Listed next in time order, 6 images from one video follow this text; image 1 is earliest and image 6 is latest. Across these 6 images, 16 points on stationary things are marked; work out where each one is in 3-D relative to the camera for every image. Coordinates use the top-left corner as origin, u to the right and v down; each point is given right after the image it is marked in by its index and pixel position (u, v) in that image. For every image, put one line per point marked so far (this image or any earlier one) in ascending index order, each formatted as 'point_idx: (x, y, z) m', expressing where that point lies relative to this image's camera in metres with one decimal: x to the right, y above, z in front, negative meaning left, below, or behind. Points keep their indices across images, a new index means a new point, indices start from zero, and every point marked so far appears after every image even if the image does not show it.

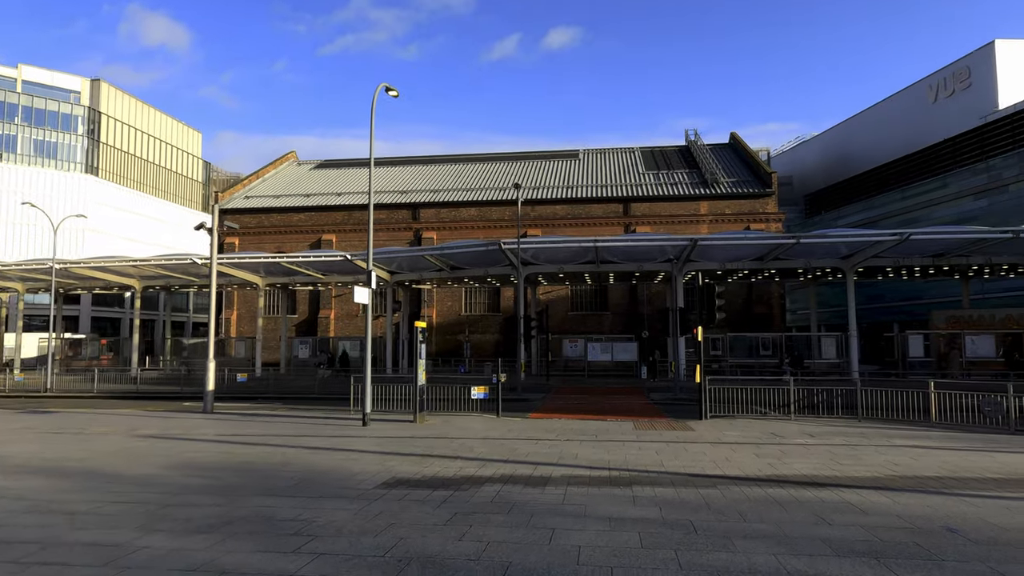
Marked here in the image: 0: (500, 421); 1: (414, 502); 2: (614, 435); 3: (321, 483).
0: (-0.2, -2.8, +13.6) m
1: (-1.0, -2.1, +6.2) m
2: (+1.8, -2.5, +10.9) m
3: (-2.1, -2.2, +7.0) m
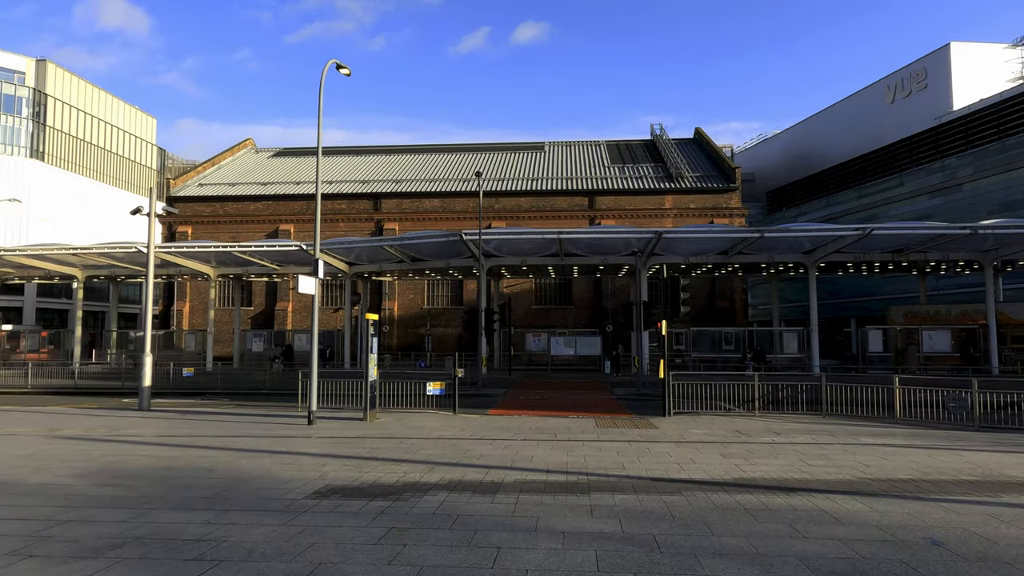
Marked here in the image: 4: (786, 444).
0: (-1.1, -2.7, +12.9) m
1: (-1.5, -2.0, +5.5) m
2: (+1.0, -2.4, +10.3) m
3: (-2.7, -2.0, +6.3) m
4: (+4.1, -2.3, +9.4) m
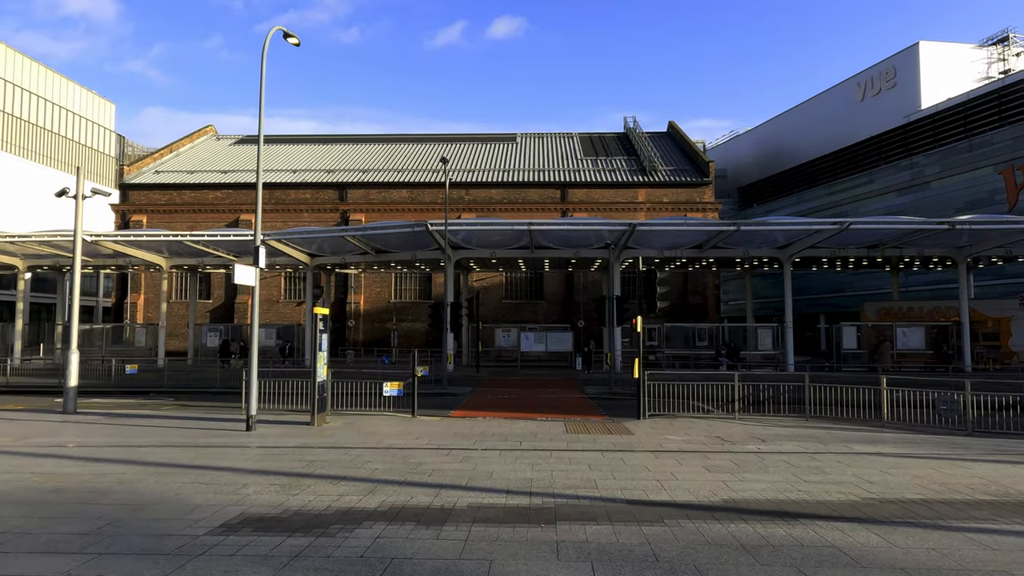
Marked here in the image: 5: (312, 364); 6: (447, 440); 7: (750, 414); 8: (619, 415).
0: (-1.8, -2.5, +11.8) m
1: (-1.8, -1.9, +4.4) m
2: (+0.4, -2.3, +9.3) m
3: (-3.1, -1.9, +5.1) m
4: (+3.5, -2.2, +8.5) m
5: (-3.6, -1.3, +11.3) m
6: (-1.0, -2.3, +9.4) m
7: (+4.7, -2.5, +12.5) m
8: (+2.3, -2.7, +13.5) m
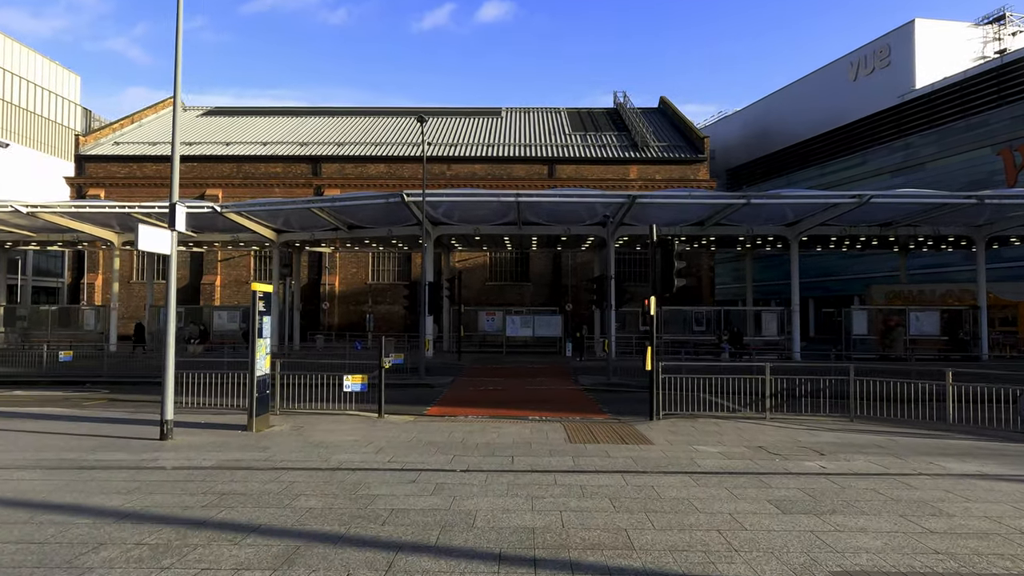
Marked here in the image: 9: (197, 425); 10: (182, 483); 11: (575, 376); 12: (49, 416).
0: (-2.0, -2.1, +9.6) m
1: (-1.8, -1.7, +2.2) m
2: (+0.3, -1.9, +7.2) m
3: (-3.1, -1.7, +2.8) m
4: (+3.4, -1.9, +6.4) m
5: (-3.7, -0.9, +9.0) m
6: (-1.1, -1.9, +7.2) m
7: (+4.5, -2.1, +10.5) m
8: (+2.0, -2.2, +11.4) m
9: (-4.6, -2.0, +9.3) m
10: (-3.1, -1.8, +5.9) m
11: (+1.9, -2.6, +18.8) m
12: (-7.7, -2.2, +10.6) m
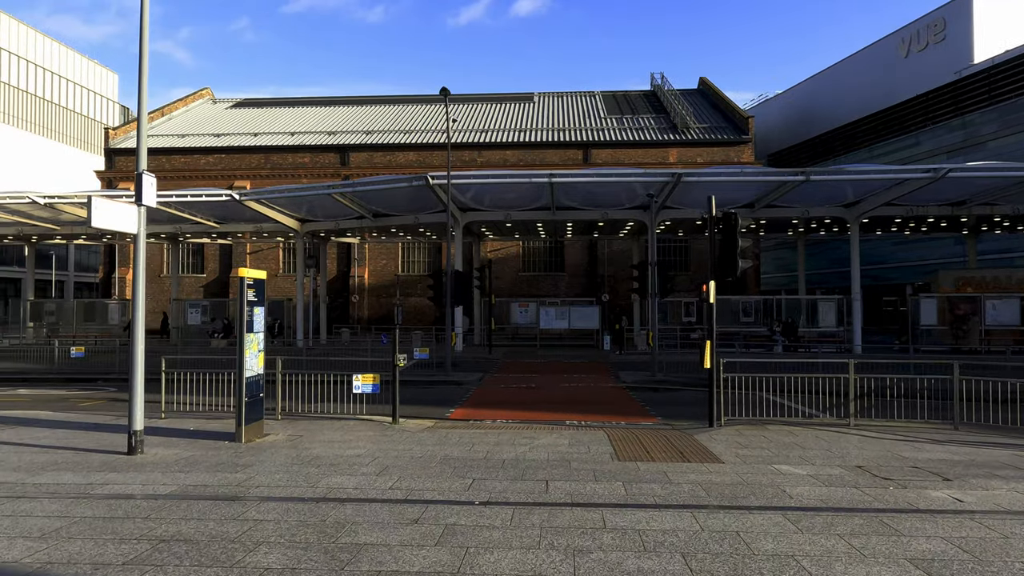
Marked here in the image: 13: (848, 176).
0: (-1.6, -1.9, +8.2) m
1: (-1.8, -1.6, +0.8) m
2: (+0.6, -1.7, +5.7) m
3: (-3.0, -1.6, +1.5) m
4: (+3.7, -1.7, +4.8) m
5: (-3.3, -0.8, +7.7) m
6: (-0.8, -1.7, +5.8) m
7: (+4.9, -1.8, +8.7) m
8: (+2.6, -2.0, +9.8) m
9: (-4.2, -1.8, +8.0) m
10: (-2.8, -1.7, +4.6) m
11: (+2.8, -2.3, +17.2) m
12: (-7.2, -2.0, +9.5) m
13: (+10.0, +3.3, +18.9) m
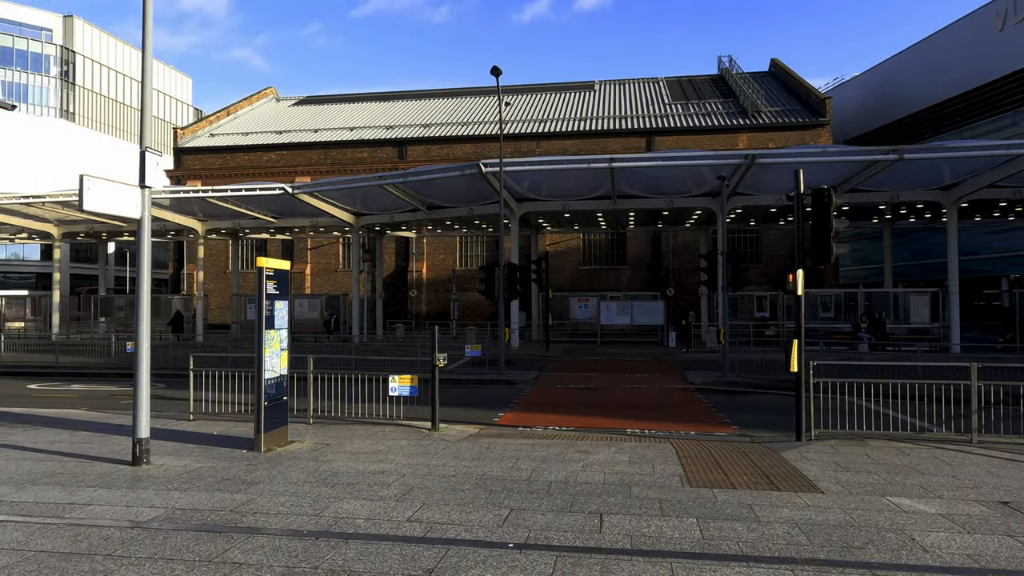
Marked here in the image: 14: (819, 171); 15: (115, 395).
0: (-1.0, -1.8, +7.3) m
1: (-1.9, -1.5, -0.1) m
2: (+0.9, -1.7, +4.5) m
3: (-3.0, -1.5, +0.8) m
4: (+3.9, -1.6, +3.3) m
5: (-2.8, -0.7, +7.0) m
6: (-0.4, -1.7, +4.8) m
7: (+5.5, -1.7, +7.2) m
8: (+3.3, -1.9, +8.5) m
9: (-3.6, -1.7, +7.4) m
10: (-2.6, -1.6, +3.8) m
11: (+4.2, -2.1, +15.8) m
12: (-6.4, -1.9, +9.1) m
13: (+11.5, +3.5, +16.8) m
14: (+8.9, +3.3, +18.5) m
15: (-8.2, -2.1, +12.9) m
